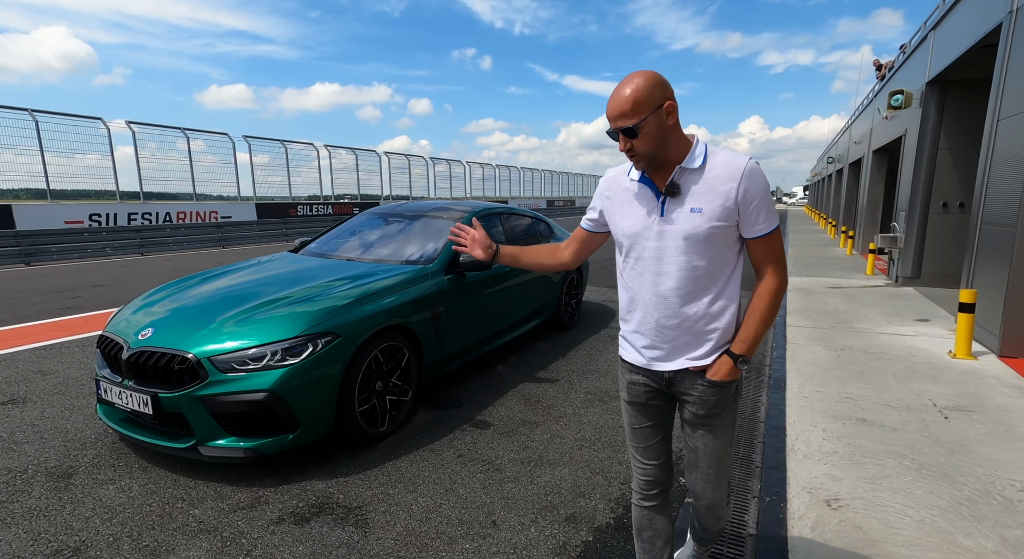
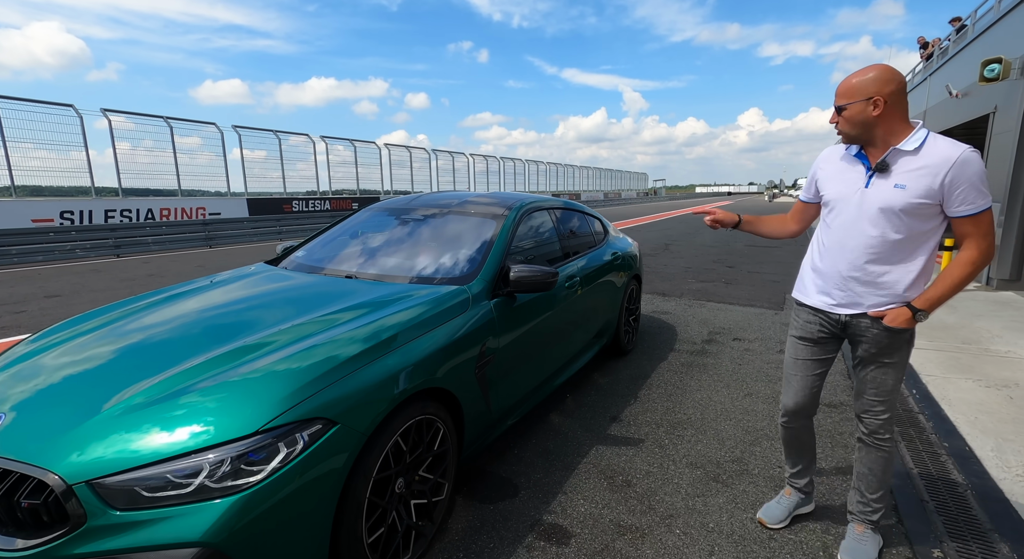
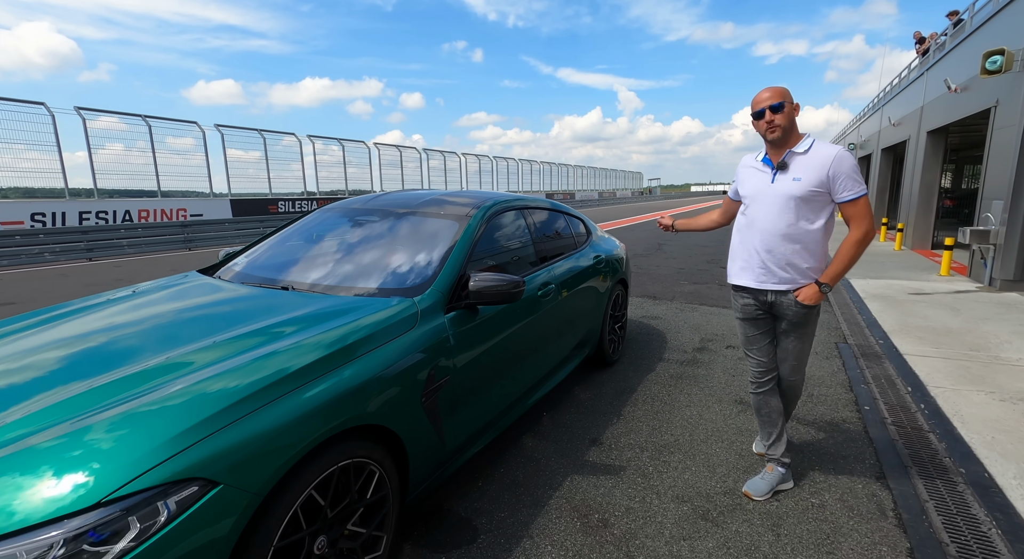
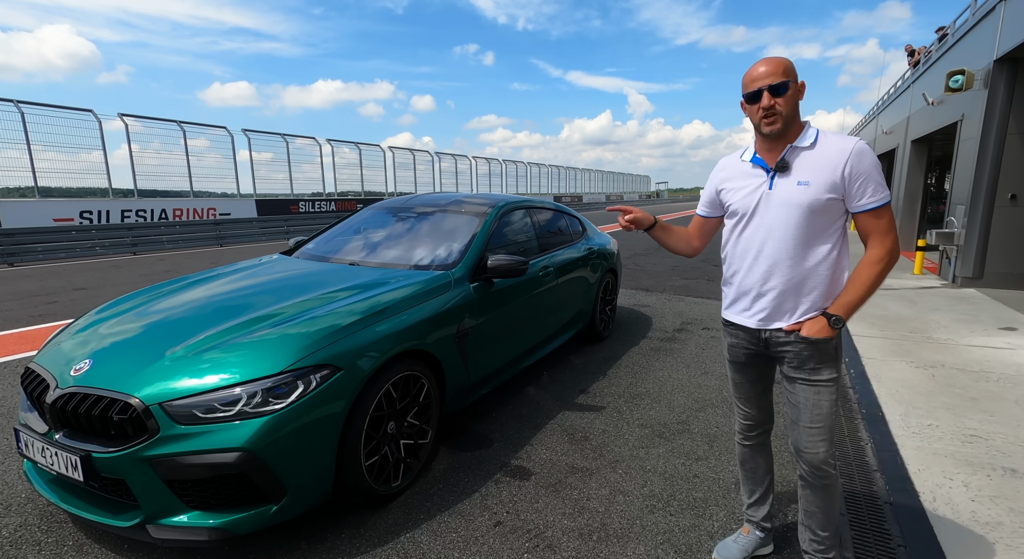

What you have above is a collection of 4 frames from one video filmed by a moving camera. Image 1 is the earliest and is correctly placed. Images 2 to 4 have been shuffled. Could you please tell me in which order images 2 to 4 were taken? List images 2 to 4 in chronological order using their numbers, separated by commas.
4, 2, 3
